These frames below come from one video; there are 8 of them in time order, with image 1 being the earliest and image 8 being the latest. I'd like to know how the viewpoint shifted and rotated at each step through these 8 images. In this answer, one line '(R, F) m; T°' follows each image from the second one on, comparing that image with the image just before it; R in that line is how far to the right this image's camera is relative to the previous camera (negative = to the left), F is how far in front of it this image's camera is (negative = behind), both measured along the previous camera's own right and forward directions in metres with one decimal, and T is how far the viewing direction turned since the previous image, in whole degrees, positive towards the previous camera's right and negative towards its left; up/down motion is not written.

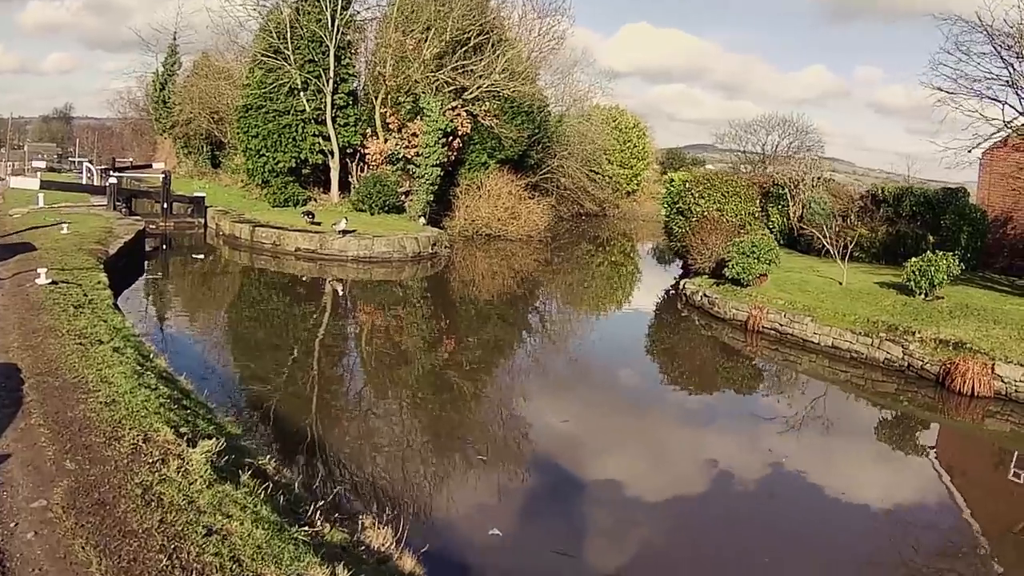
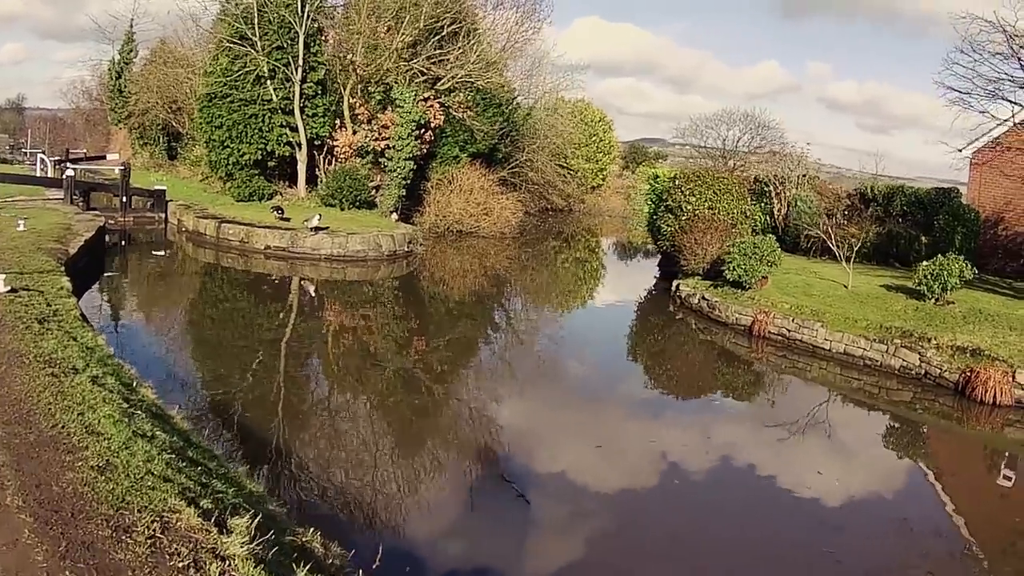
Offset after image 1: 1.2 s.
(-0.4, +0.6) m; +3°
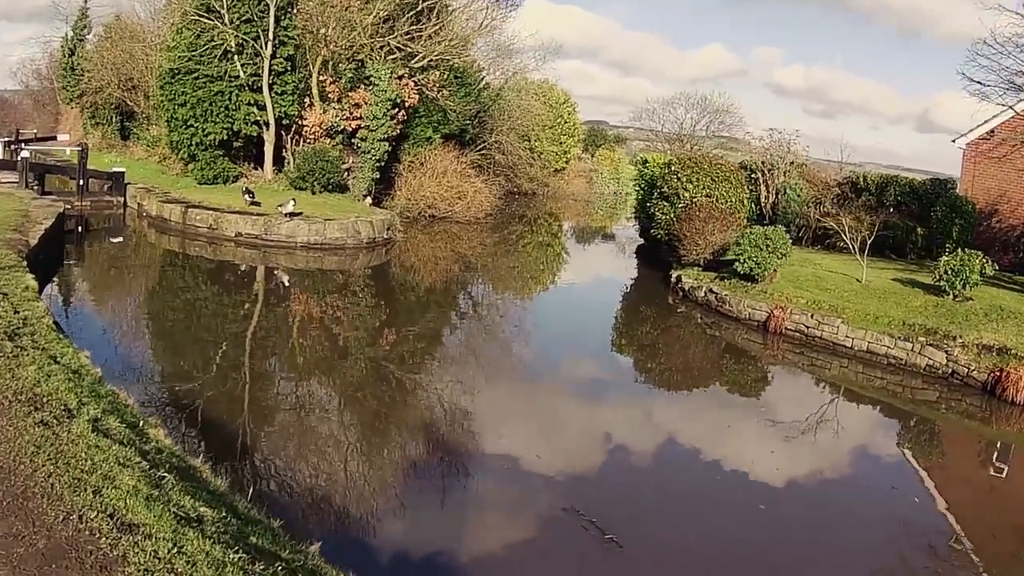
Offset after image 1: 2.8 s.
(-0.5, +0.6) m; +4°
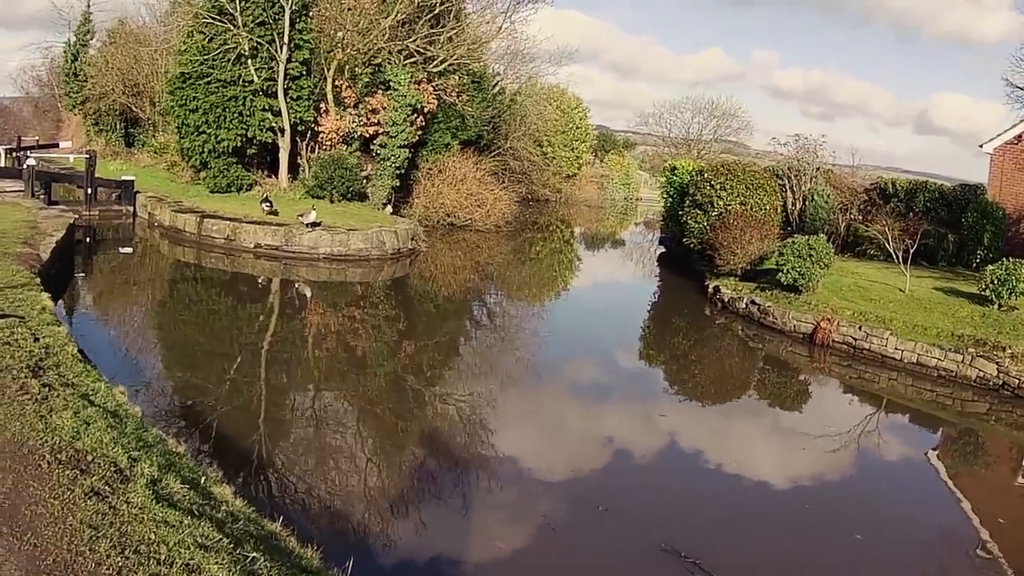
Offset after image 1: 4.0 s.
(-0.4, +0.5) m; 0°
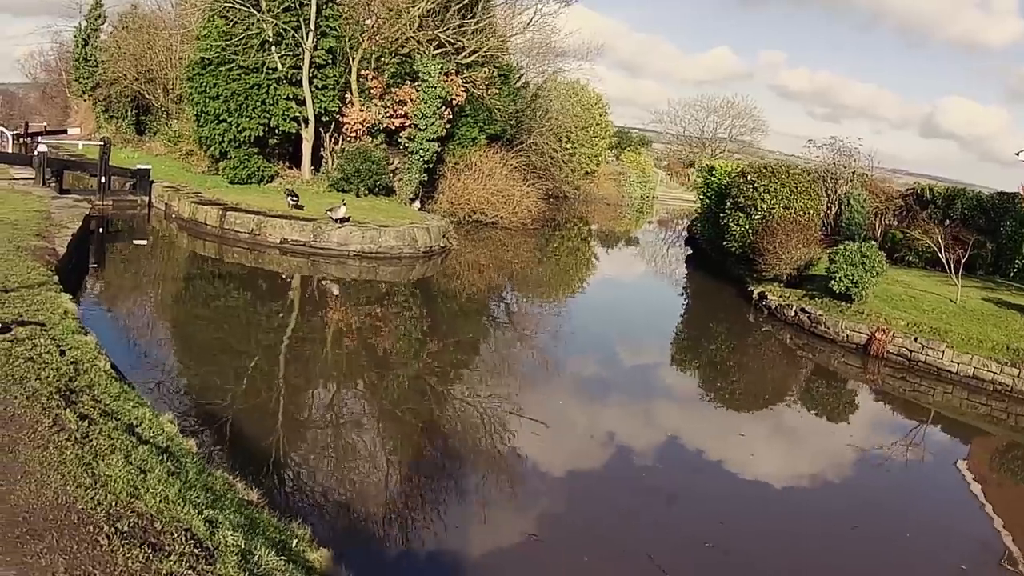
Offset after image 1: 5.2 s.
(-0.5, +0.6) m; 0°
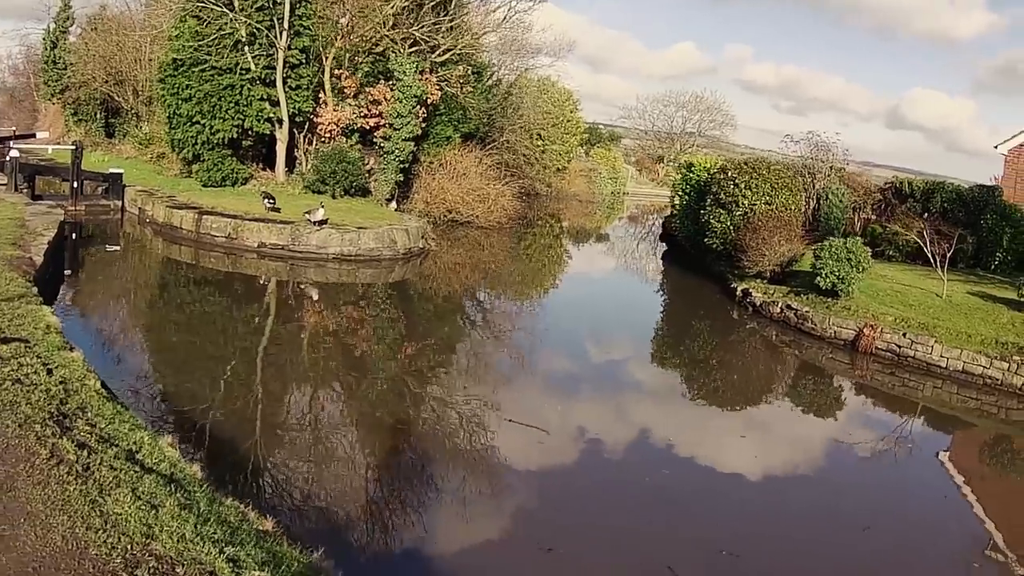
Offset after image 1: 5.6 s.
(-0.1, 0.0) m; +2°
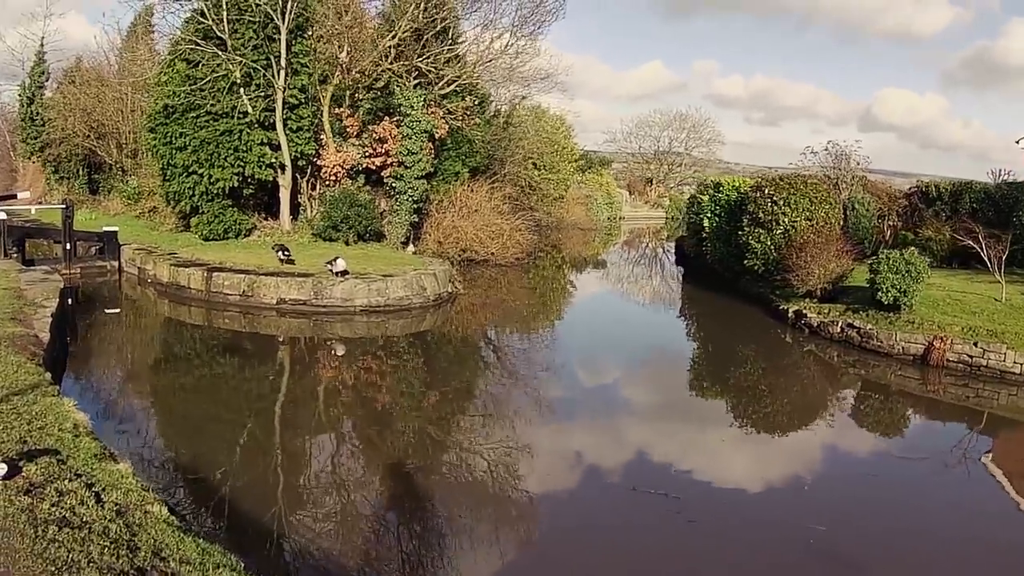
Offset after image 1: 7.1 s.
(-0.7, +0.7) m; +1°
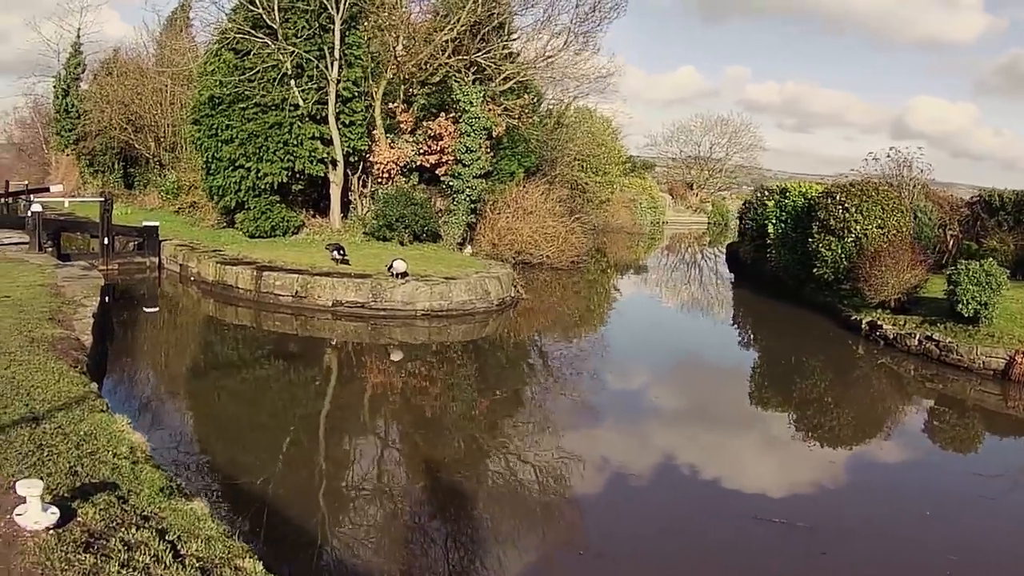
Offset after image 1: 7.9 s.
(-0.5, +0.7) m; -2°
